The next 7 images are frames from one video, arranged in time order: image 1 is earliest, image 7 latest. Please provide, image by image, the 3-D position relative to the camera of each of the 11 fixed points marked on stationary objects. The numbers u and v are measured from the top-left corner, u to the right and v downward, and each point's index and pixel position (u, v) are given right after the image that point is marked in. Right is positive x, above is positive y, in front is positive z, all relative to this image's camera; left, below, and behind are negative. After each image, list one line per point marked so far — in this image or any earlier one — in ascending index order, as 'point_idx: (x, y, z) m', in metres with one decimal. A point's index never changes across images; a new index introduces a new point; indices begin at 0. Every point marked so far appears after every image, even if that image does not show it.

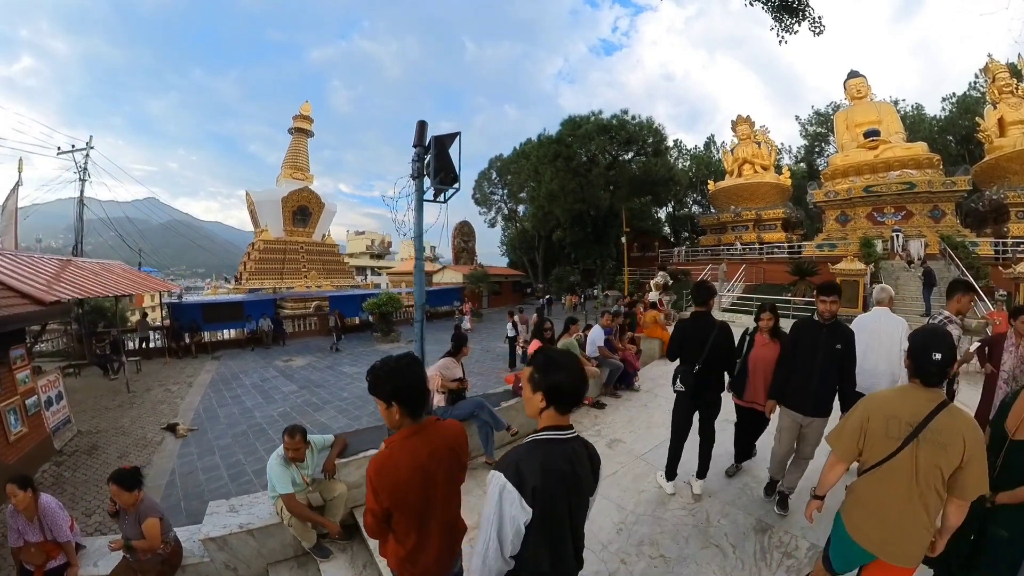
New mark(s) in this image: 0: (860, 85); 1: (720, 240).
0: (+15.5, +9.1, +18.0) m
1: (+9.8, +2.2, +18.8) m
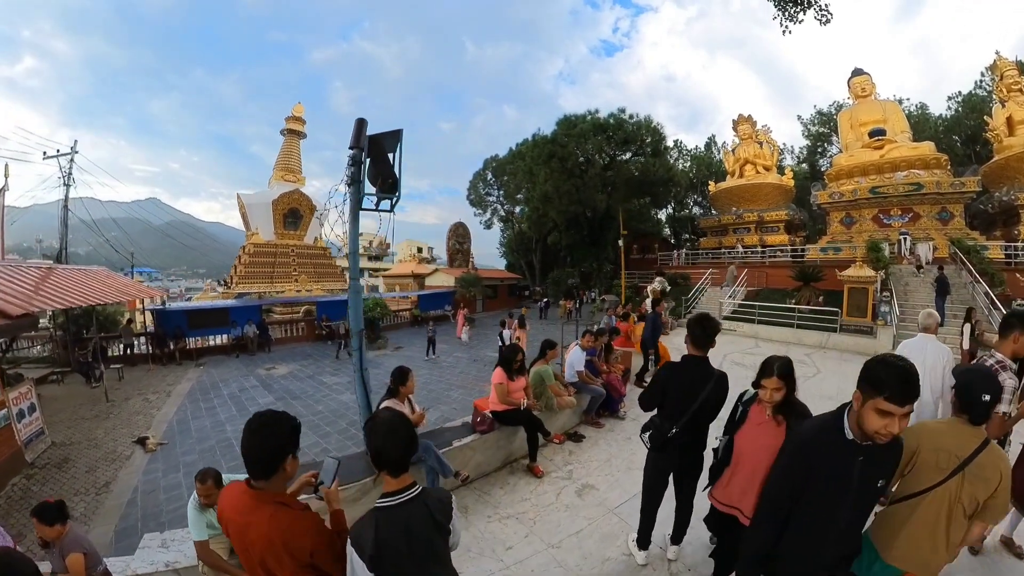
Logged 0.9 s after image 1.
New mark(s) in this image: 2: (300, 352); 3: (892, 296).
0: (+15.3, +9.0, +17.5) m
1: (+9.6, +2.0, +18.3) m
2: (-7.8, -2.4, +15.1) m
3: (+7.2, -0.2, +7.6) m
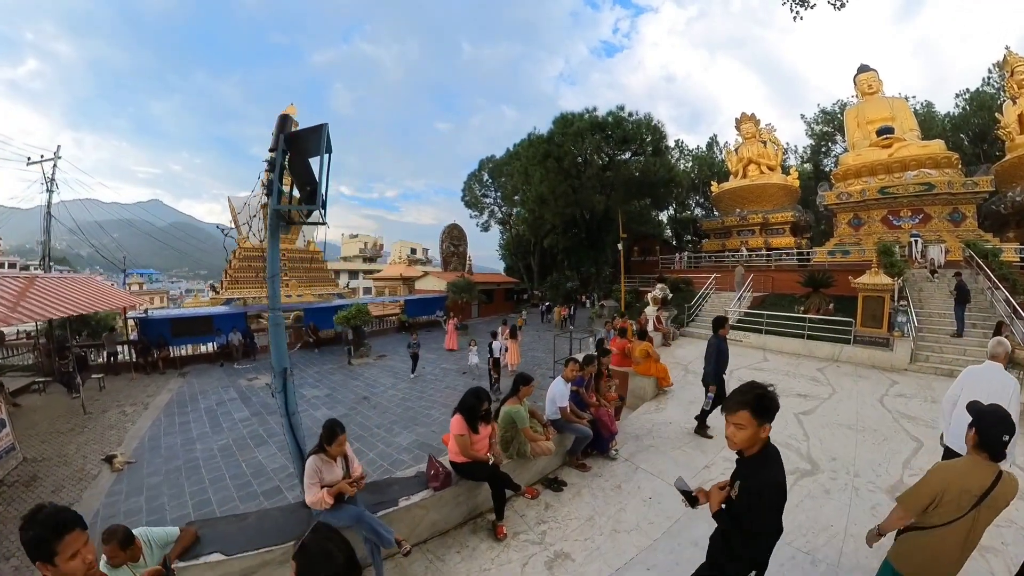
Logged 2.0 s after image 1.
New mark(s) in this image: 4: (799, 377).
0: (+15.1, +8.8, +17.0) m
1: (+9.4, +1.9, +17.8) m
2: (-8.0, -2.6, +14.5) m
3: (+7.0, -0.3, +7.0) m
4: (+4.3, -1.4, +6.0) m
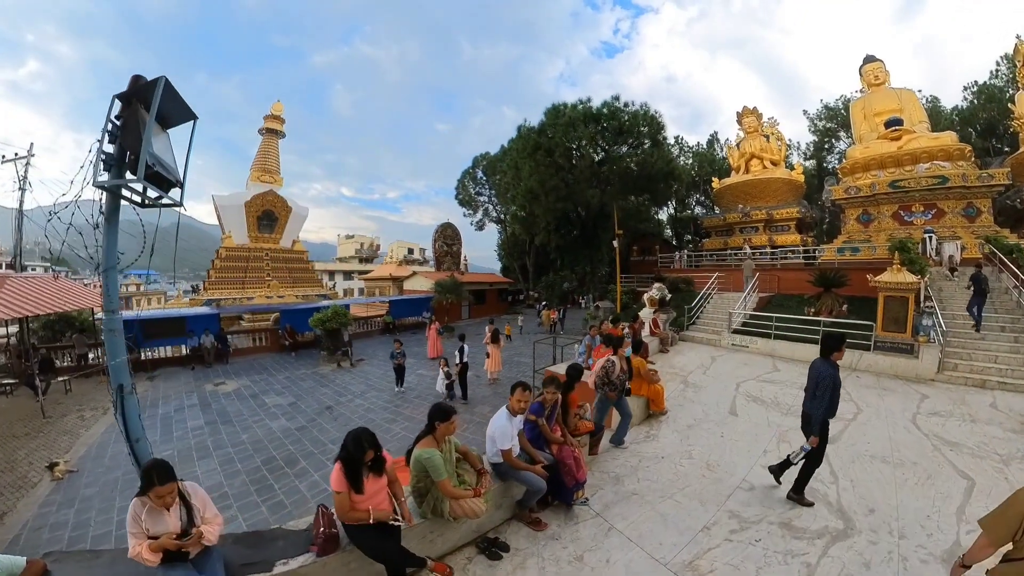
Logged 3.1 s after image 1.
0: (+14.7, +8.8, +16.2) m
1: (+9.0, +1.9, +17.0) m
2: (-8.3, -2.6, +13.8) m
3: (+6.6, -0.3, +6.2) m
4: (+3.9, -1.4, +5.3) m
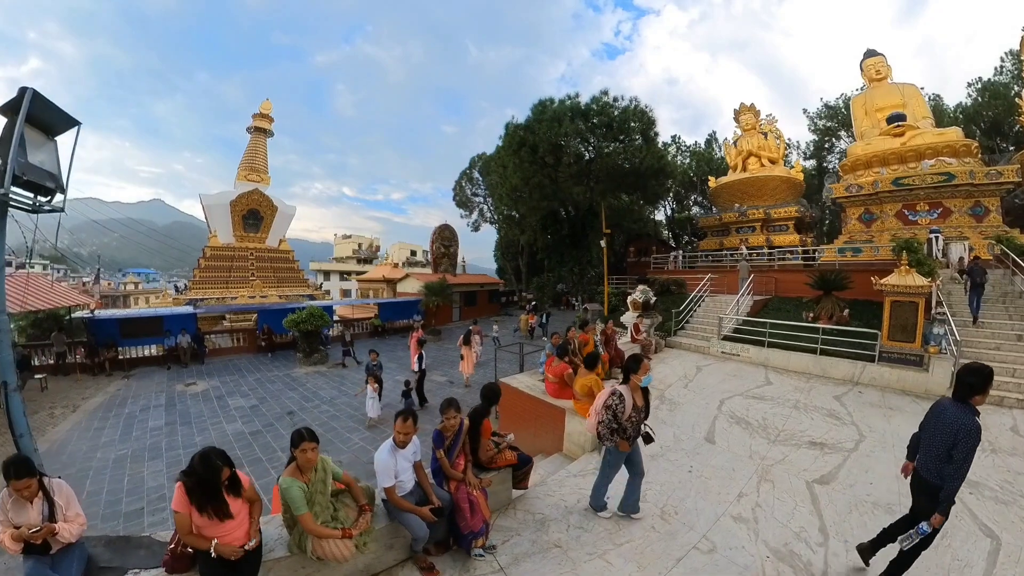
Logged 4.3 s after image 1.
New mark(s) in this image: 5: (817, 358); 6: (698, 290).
0: (+14.3, +8.7, +15.5) m
1: (+8.5, +1.8, +16.3) m
2: (-8.9, -2.6, +13.1) m
3: (+6.1, -0.4, +5.6) m
4: (+3.4, -1.4, +4.6) m
5: (+4.6, -1.1, +6.0) m
6: (+5.0, 0.0, +10.7) m
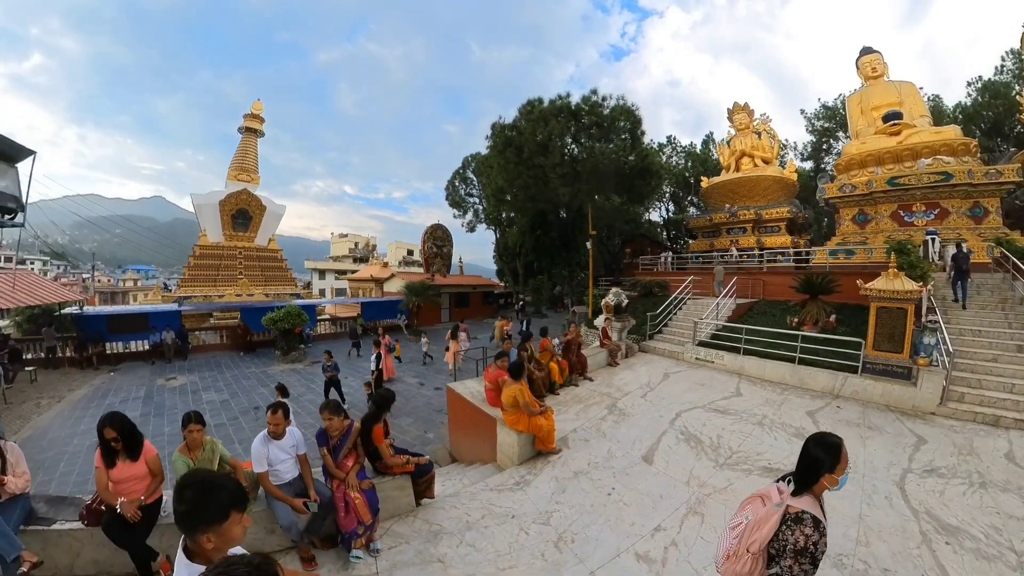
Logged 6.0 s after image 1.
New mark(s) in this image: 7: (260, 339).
0: (+13.7, +8.5, +15.0) m
1: (+7.9, +1.7, +15.8) m
2: (-9.5, -2.5, +12.6) m
3: (+5.4, -0.4, +5.1) m
4: (+2.7, -1.5, +4.1) m
5: (+3.9, -1.1, +5.5) m
6: (+4.3, -0.1, +10.2) m
7: (-10.3, -2.1, +16.1) m
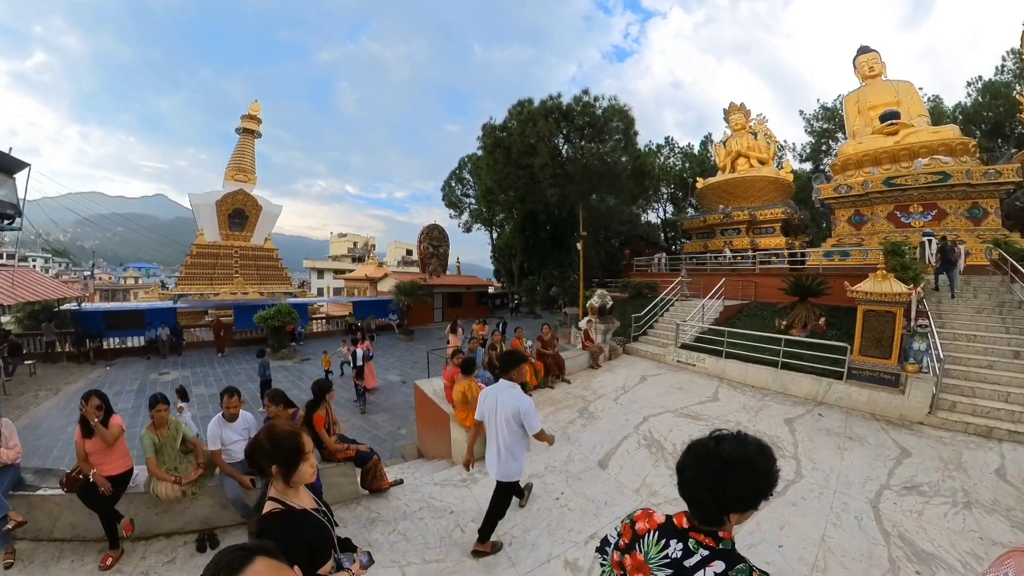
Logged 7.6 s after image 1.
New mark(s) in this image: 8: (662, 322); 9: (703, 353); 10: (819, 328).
0: (+13.4, +8.4, +14.8) m
1: (+7.6, +1.6, +15.6) m
2: (-9.9, -2.5, +12.4) m
3: (+5.1, -0.5, +4.8) m
4: (+2.4, -1.5, +3.9) m
5: (+3.6, -1.1, +5.3) m
6: (+4.0, -0.1, +10.0) m
7: (-10.6, -2.1, +15.9) m
8: (+3.1, -0.7, +8.1) m
9: (+3.1, -1.0, +6.3) m
10: (+5.0, -0.6, +6.5) m
